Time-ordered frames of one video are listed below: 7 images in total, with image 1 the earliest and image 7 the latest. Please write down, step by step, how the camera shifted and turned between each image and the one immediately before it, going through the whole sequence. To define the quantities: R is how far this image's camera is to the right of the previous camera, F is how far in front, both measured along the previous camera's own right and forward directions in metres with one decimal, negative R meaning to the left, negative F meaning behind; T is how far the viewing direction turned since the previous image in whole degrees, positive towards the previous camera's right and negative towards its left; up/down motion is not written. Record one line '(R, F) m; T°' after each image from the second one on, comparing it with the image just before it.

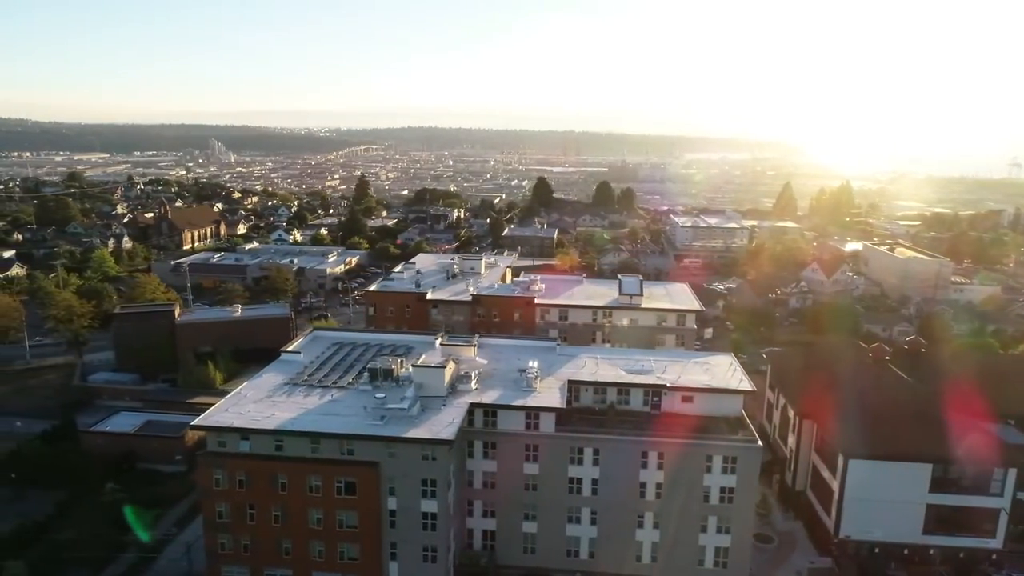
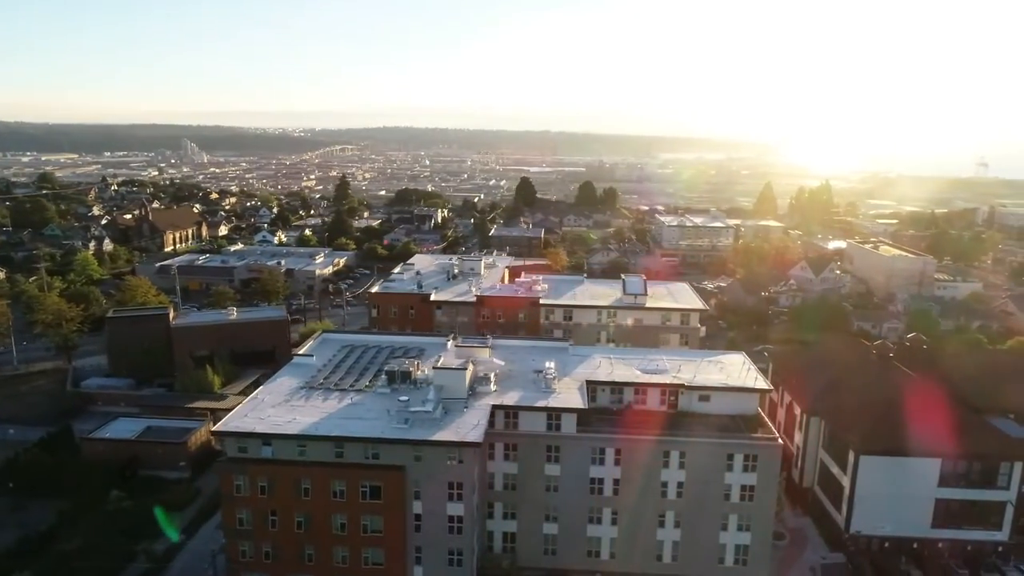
(-1.1, +0.1) m; +2°
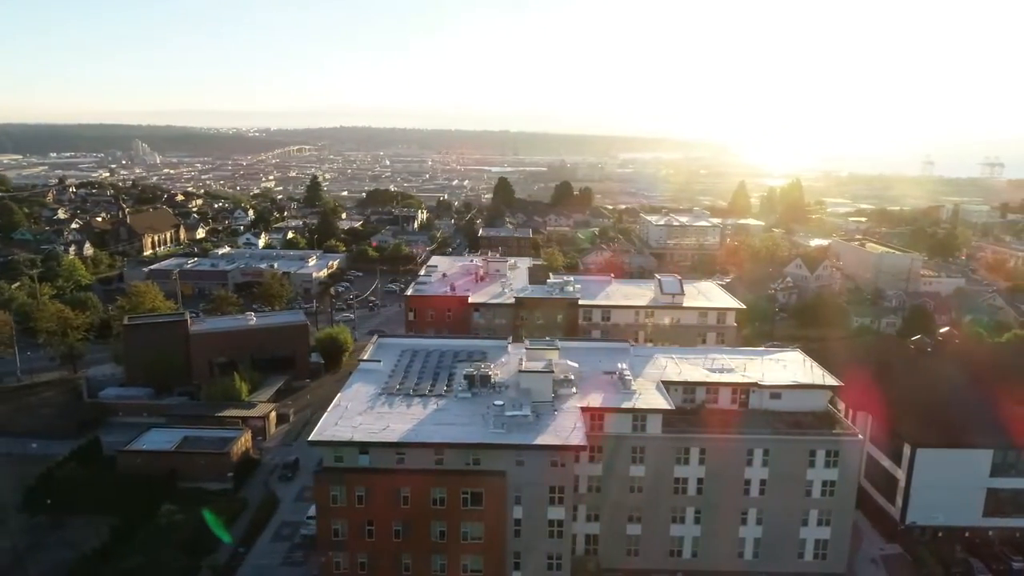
(-3.2, +0.2) m; +3°
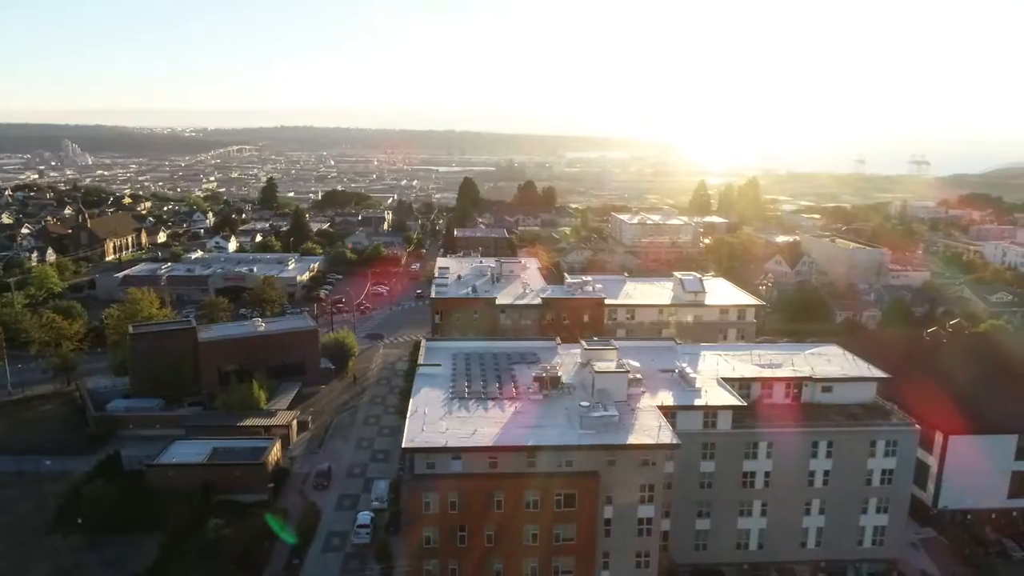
(-3.2, +0.1) m; +4°
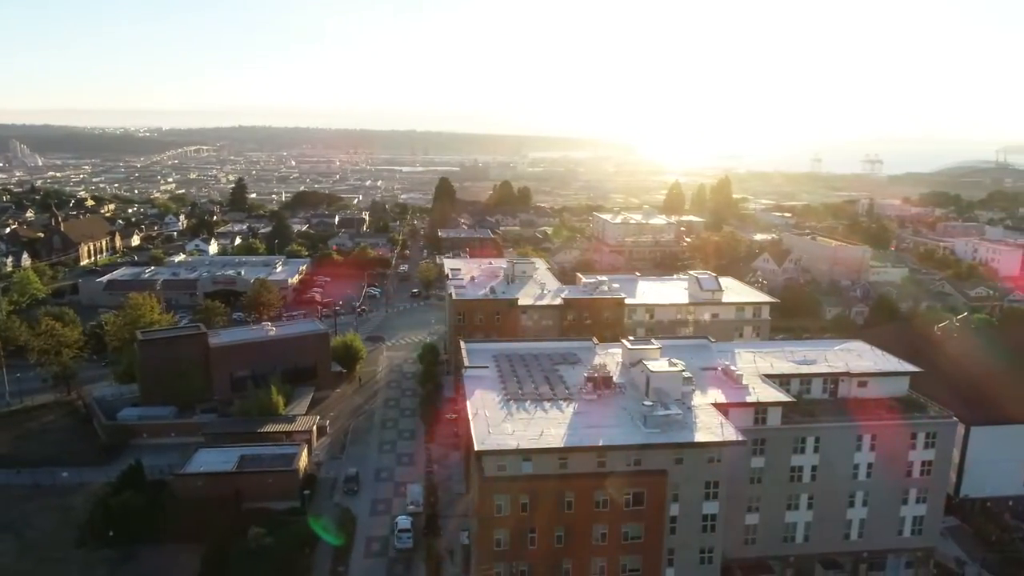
(-2.4, 0.0) m; +3°
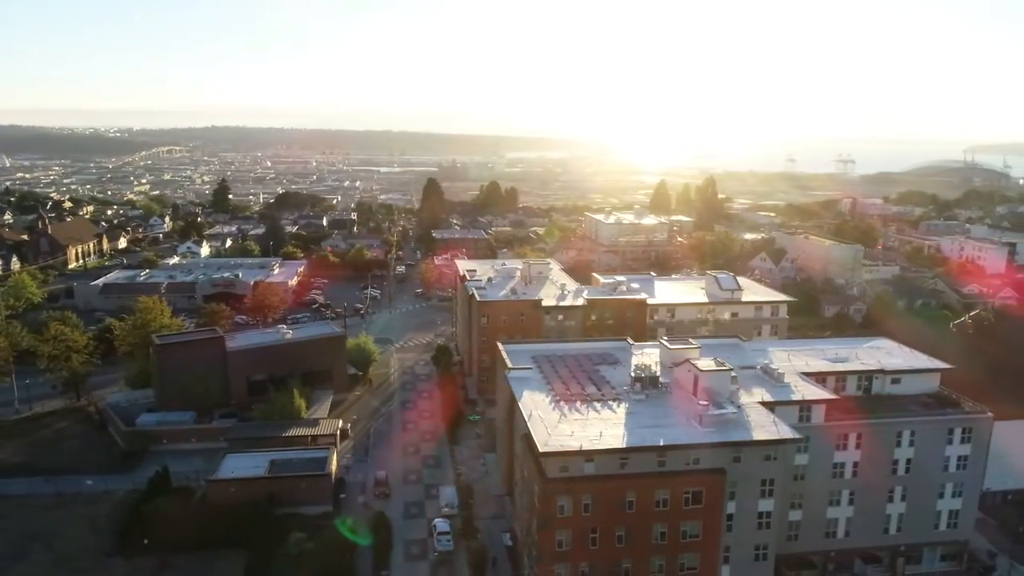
(-1.9, 0.0) m; +2°
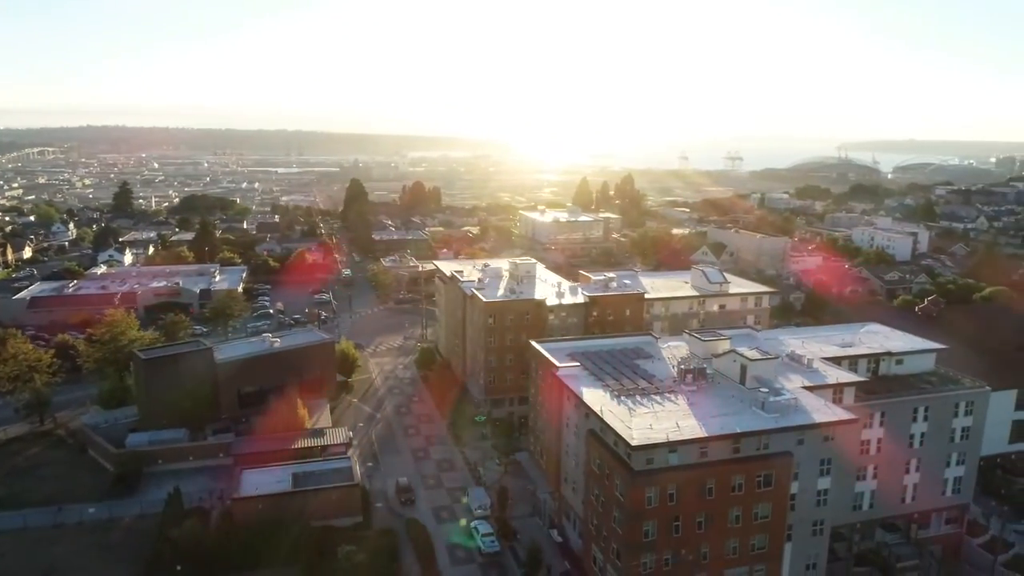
(-4.1, +0.1) m; +8°
